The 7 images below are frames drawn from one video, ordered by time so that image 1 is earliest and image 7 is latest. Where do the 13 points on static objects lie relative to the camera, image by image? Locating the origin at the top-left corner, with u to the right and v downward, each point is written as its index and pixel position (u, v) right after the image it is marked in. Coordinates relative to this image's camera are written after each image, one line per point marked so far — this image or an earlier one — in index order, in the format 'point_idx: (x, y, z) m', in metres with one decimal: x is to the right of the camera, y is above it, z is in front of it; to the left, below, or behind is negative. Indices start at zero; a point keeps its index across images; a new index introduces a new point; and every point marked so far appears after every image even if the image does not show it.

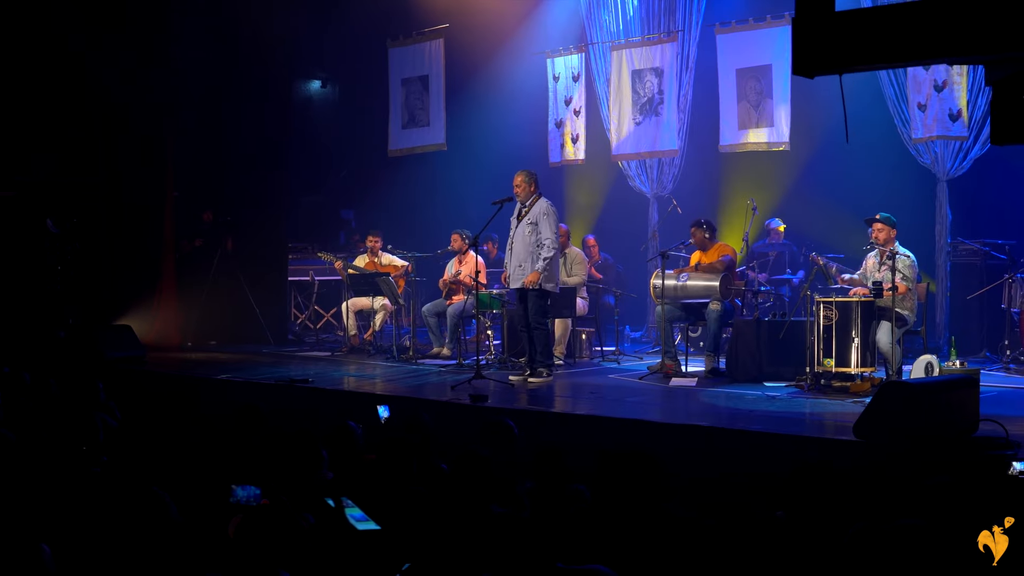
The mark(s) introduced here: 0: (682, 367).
0: (+1.2, -0.6, +9.8) m
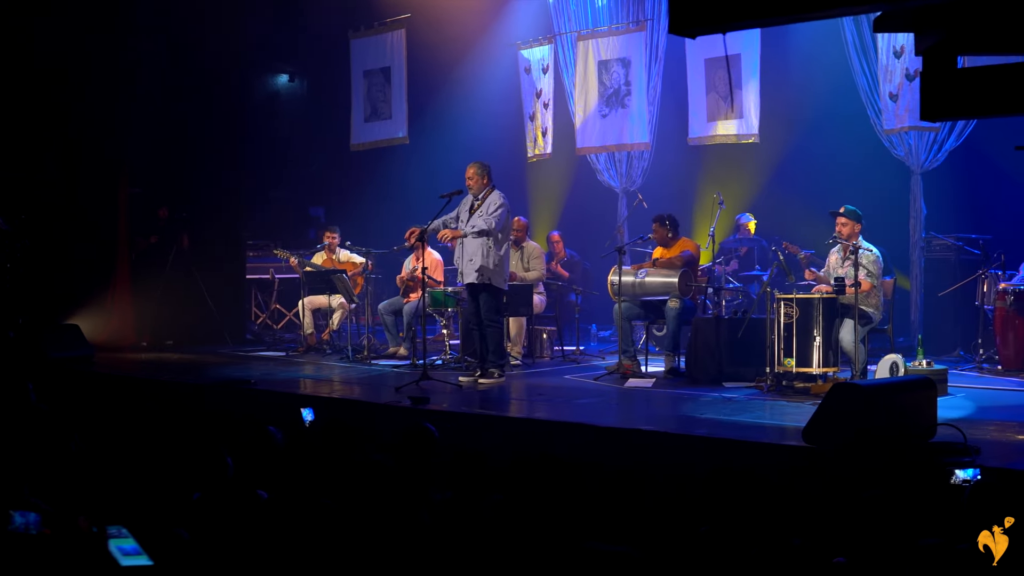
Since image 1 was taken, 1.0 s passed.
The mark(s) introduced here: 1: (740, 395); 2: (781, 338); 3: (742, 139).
0: (+0.9, -0.5, +9.4) m
1: (+1.4, -0.7, +8.3) m
2: (+1.6, -0.3, +8.1) m
3: (+1.9, +1.2, +11.4) m
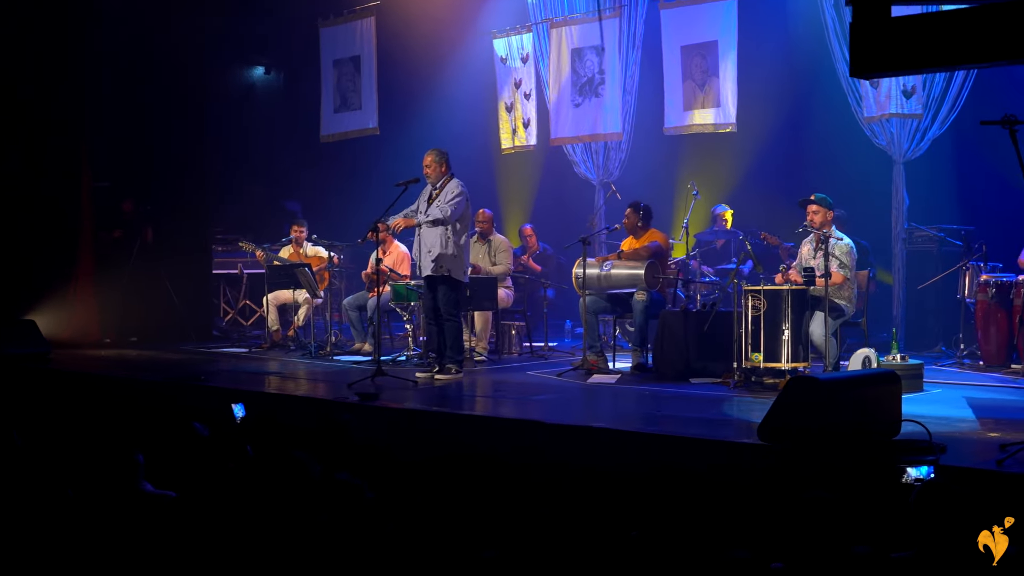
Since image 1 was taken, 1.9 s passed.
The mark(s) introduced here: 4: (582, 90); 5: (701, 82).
0: (+0.6, -0.5, +9.0) m
1: (+1.1, -0.6, +7.9) m
2: (+1.3, -0.3, +7.7) m
3: (+1.7, +1.3, +11.1) m
4: (+0.6, +1.7, +11.8) m
5: (+1.5, +1.7, +11.1) m
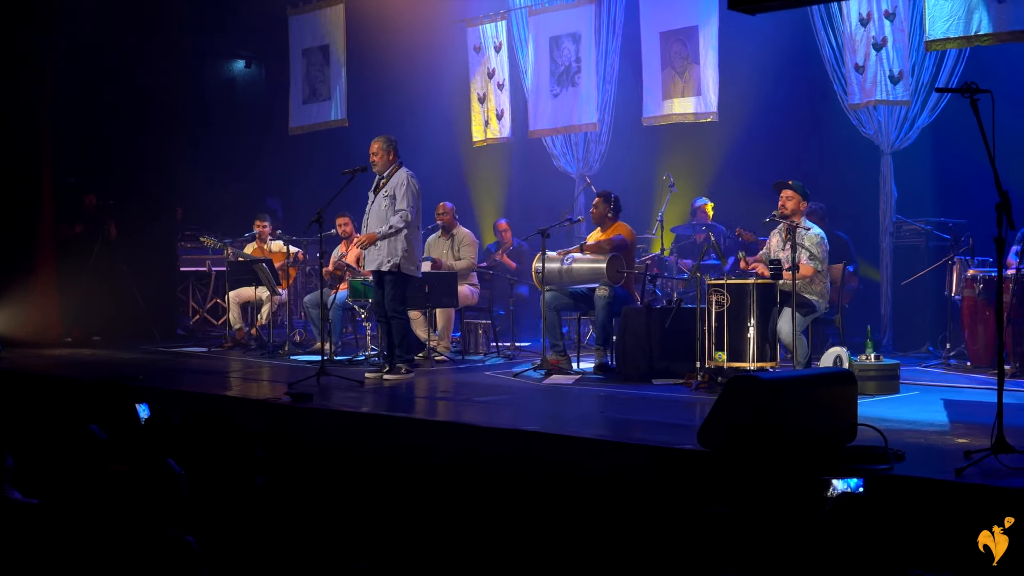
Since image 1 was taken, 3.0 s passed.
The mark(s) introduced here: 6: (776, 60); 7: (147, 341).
0: (+0.4, -0.5, +8.5) m
1: (+0.8, -0.6, +7.4) m
2: (+1.1, -0.2, +7.2) m
3: (+1.5, +1.3, +10.6) m
4: (+0.4, +1.7, +11.3) m
5: (+1.3, +1.7, +10.6) m
6: (+2.3, +1.9, +11.5) m
7: (-3.2, -0.5, +11.8) m
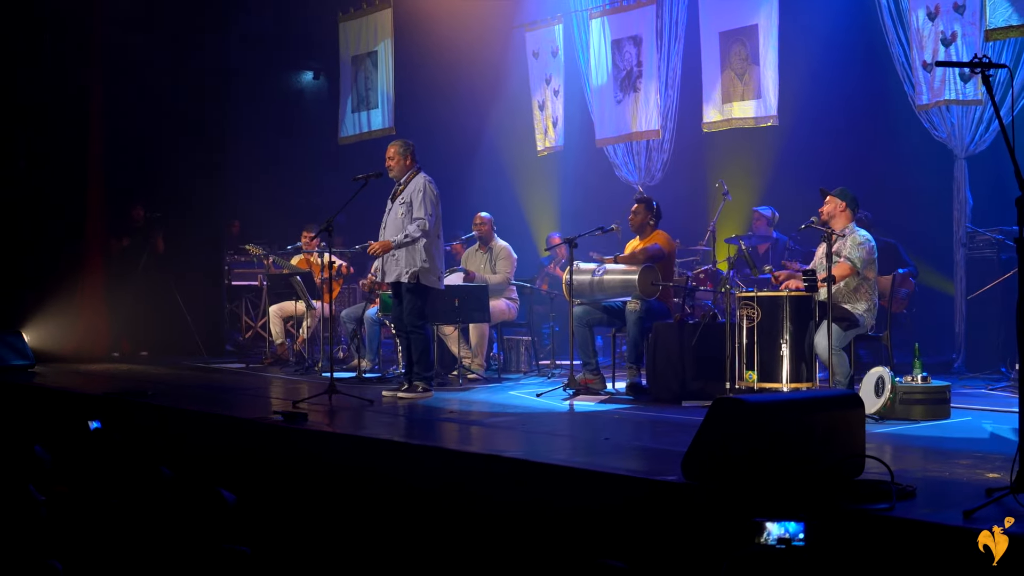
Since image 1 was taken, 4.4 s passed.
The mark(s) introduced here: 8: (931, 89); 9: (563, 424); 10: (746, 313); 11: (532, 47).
0: (+0.6, -0.6, +7.9) m
1: (+0.9, -0.6, +6.8) m
2: (+1.1, -0.3, +6.6) m
3: (+1.8, +1.2, +9.9) m
4: (+0.8, +1.6, +10.7) m
5: (+1.7, +1.6, +10.0) m
6: (+2.7, +1.8, +10.8) m
7: (-2.7, -0.6, +11.5) m
8: (+2.7, +1.3, +8.8) m
9: (+0.2, -0.7, +6.9) m
10: (+1.1, -0.1, +6.5) m
11: (+0.2, +2.0, +11.2) m
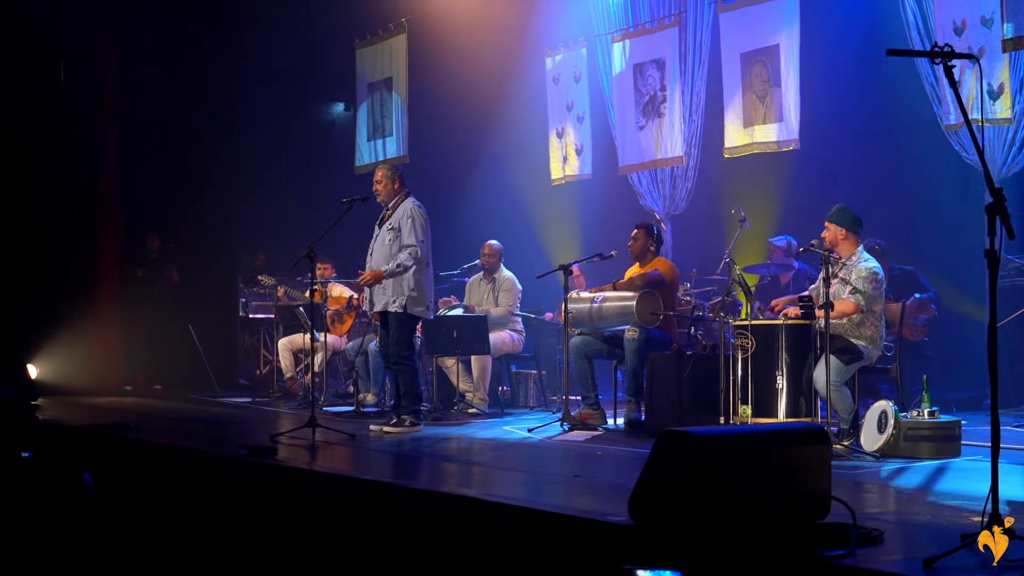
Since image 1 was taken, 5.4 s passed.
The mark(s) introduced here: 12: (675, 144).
0: (+0.5, -0.7, +7.5) m
1: (+0.8, -0.8, +6.3) m
2: (+1.0, -0.4, +6.1) m
3: (+1.9, +1.0, +9.5) m
4: (+1.0, +1.4, +10.4) m
5: (+1.7, +1.4, +9.5) m
6: (+2.8, +1.6, +10.4) m
7: (-2.5, -0.8, +11.2) m
8: (+2.7, +1.1, +8.4) m
9: (+0.2, -0.8, +6.5) m
10: (+1.0, -0.2, +6.1) m
11: (+0.3, +1.7, +10.9) m
12: (+1.2, +1.1, +10.2) m
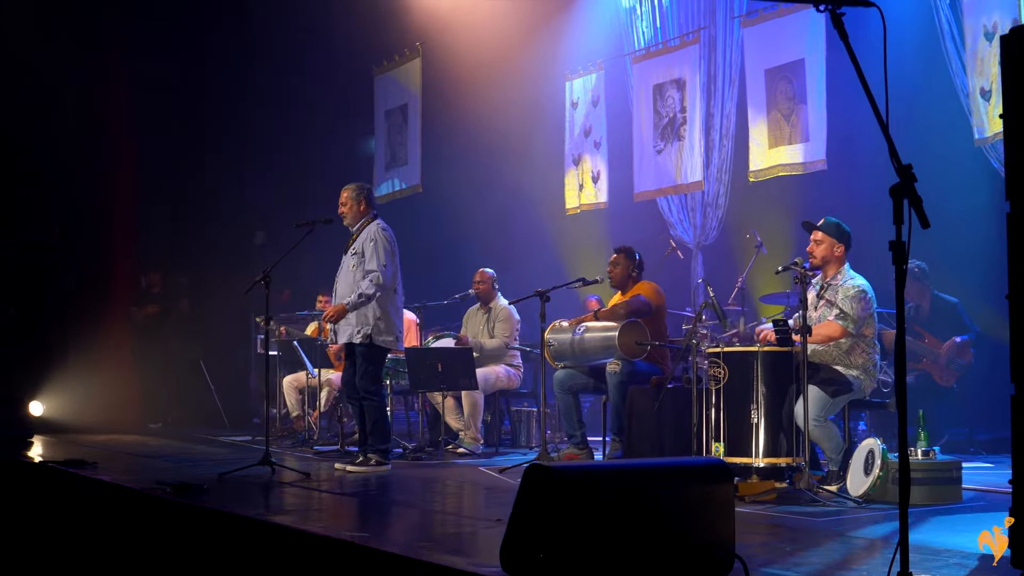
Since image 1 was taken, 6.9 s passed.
0: (+0.4, -0.9, +6.9) m
1: (+0.6, -0.9, +5.7) m
2: (+0.8, -0.5, +5.5) m
3: (+1.9, +0.8, +8.8) m
4: (+1.1, +1.1, +9.8) m
5: (+1.8, +1.2, +8.9) m
6: (+2.9, +1.3, +9.6) m
7: (-2.4, -1.1, +10.8) m
8: (+2.7, +0.9, +7.6) m
9: (0.0, -0.9, +5.9) m
10: (+0.8, -0.3, +5.4) m
11: (+0.5, +1.4, +10.4) m
12: (+1.3, +0.8, +9.5) m
